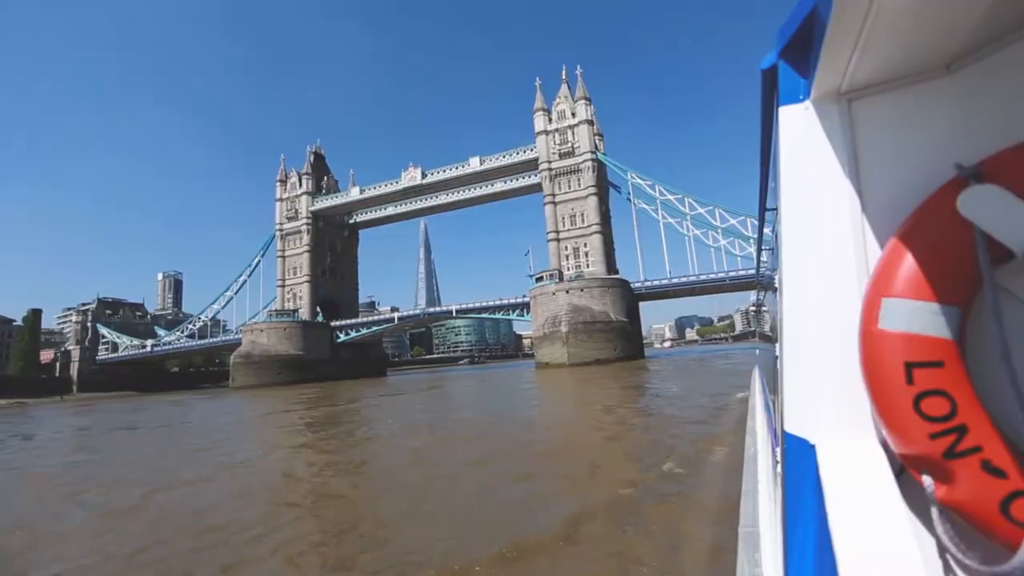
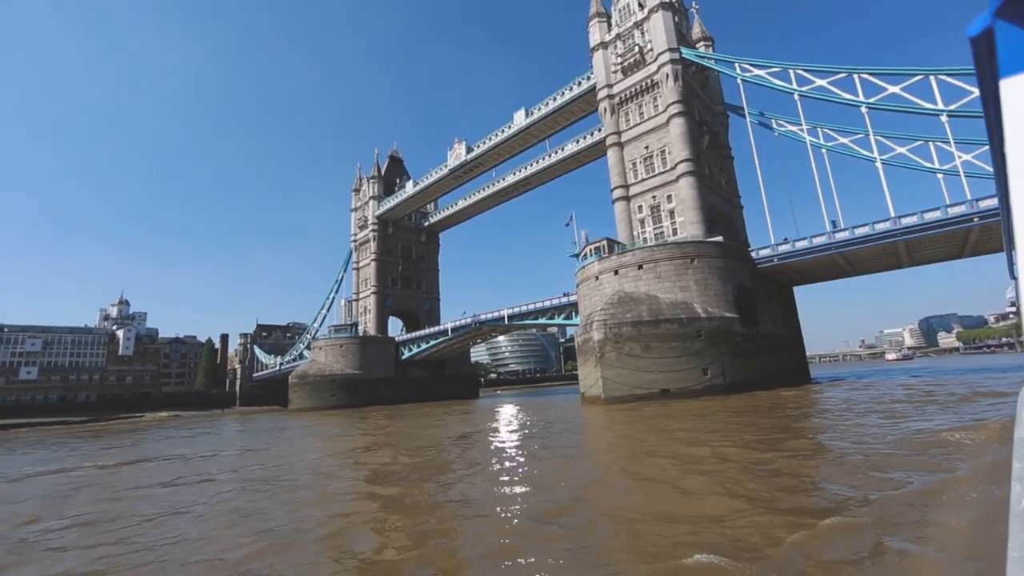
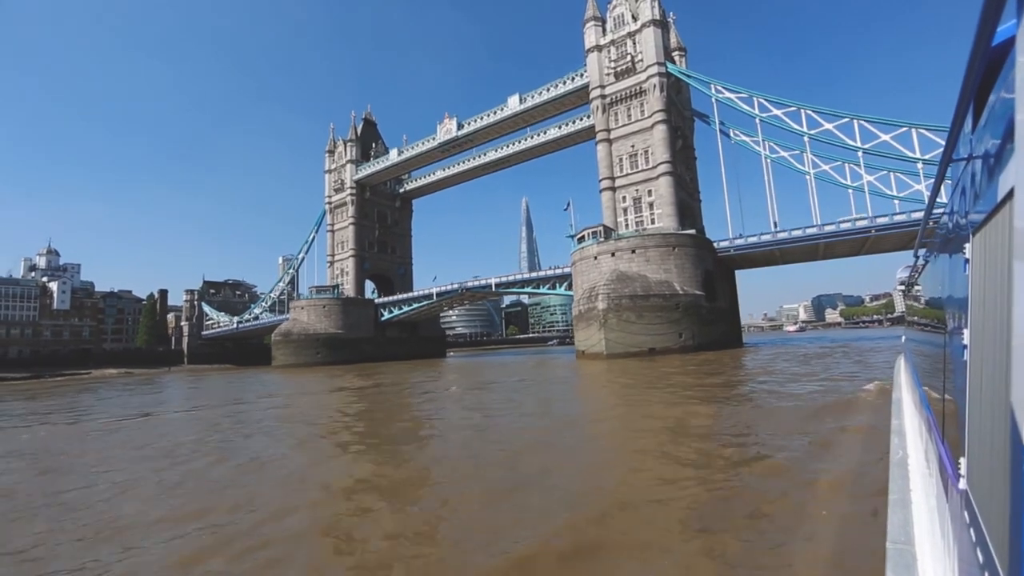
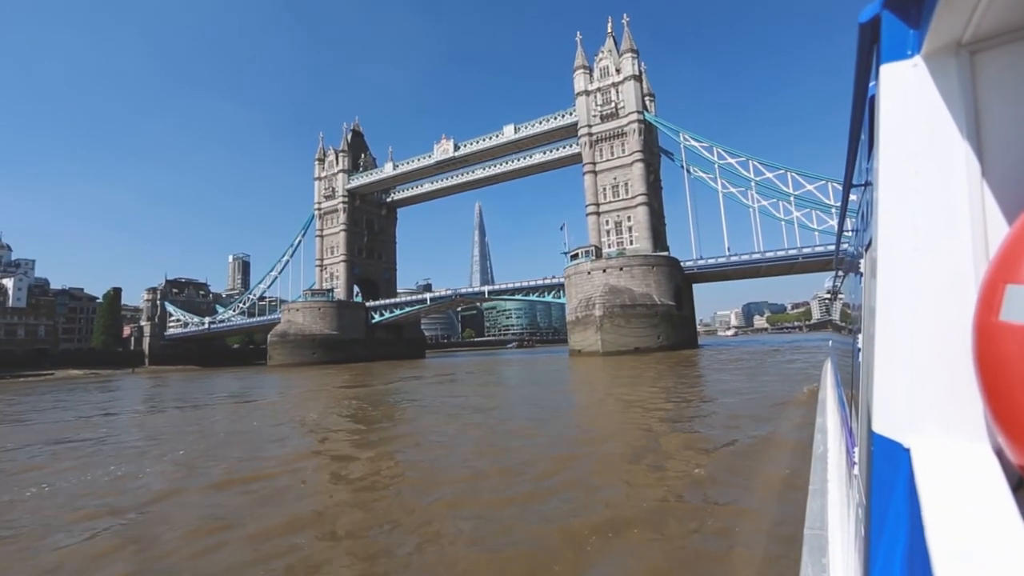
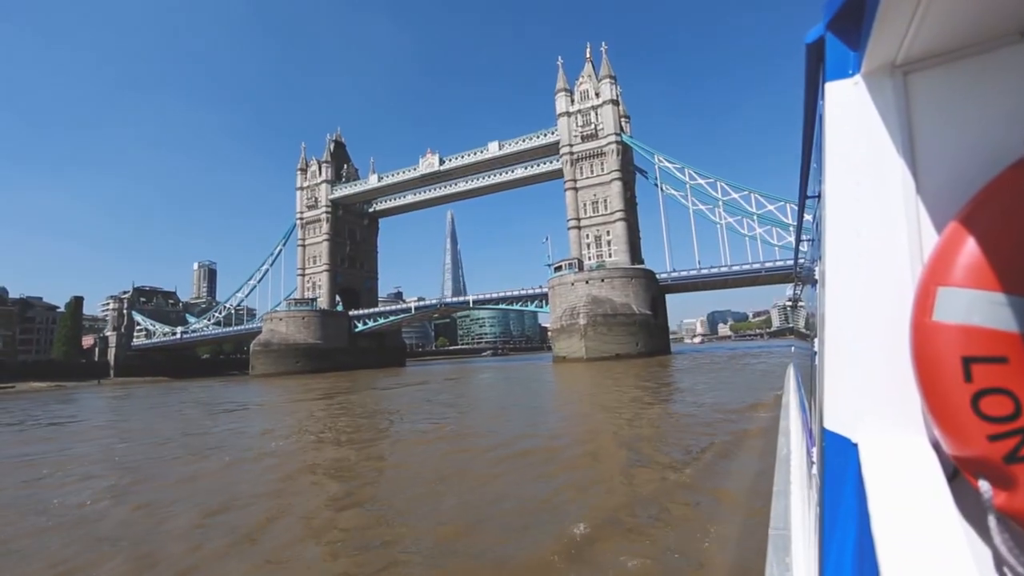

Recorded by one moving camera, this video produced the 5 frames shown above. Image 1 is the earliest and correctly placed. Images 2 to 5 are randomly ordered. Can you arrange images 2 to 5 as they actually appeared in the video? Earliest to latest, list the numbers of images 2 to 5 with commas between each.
5, 4, 3, 2
